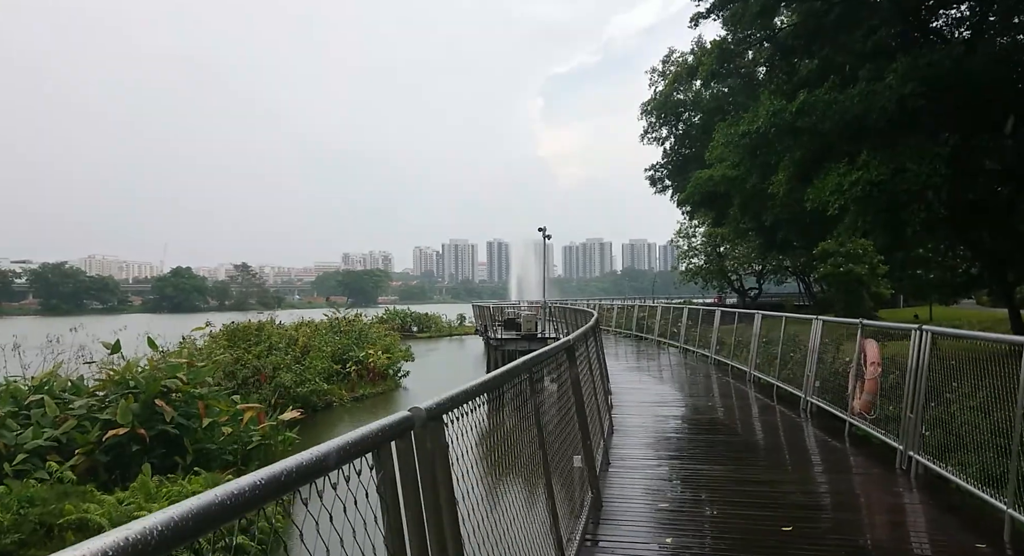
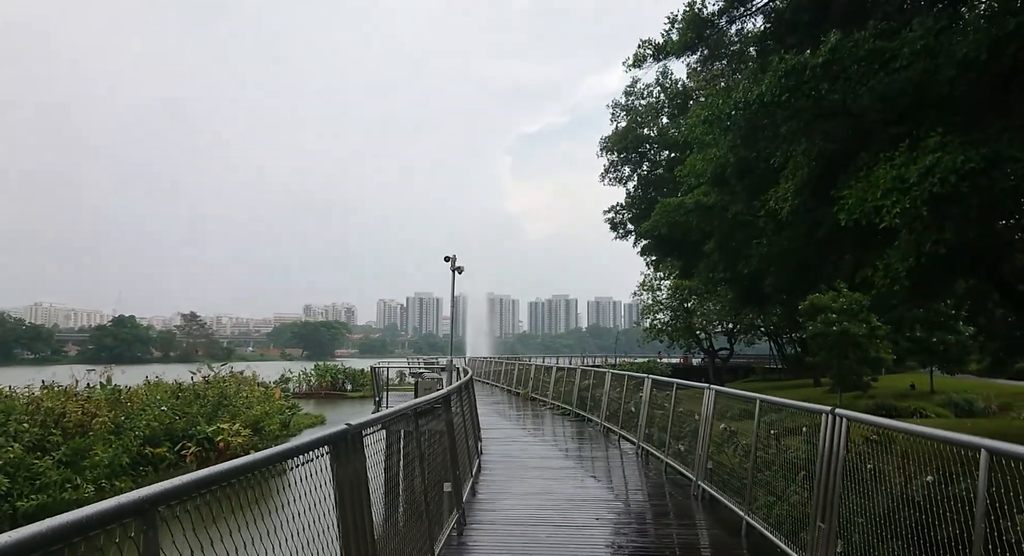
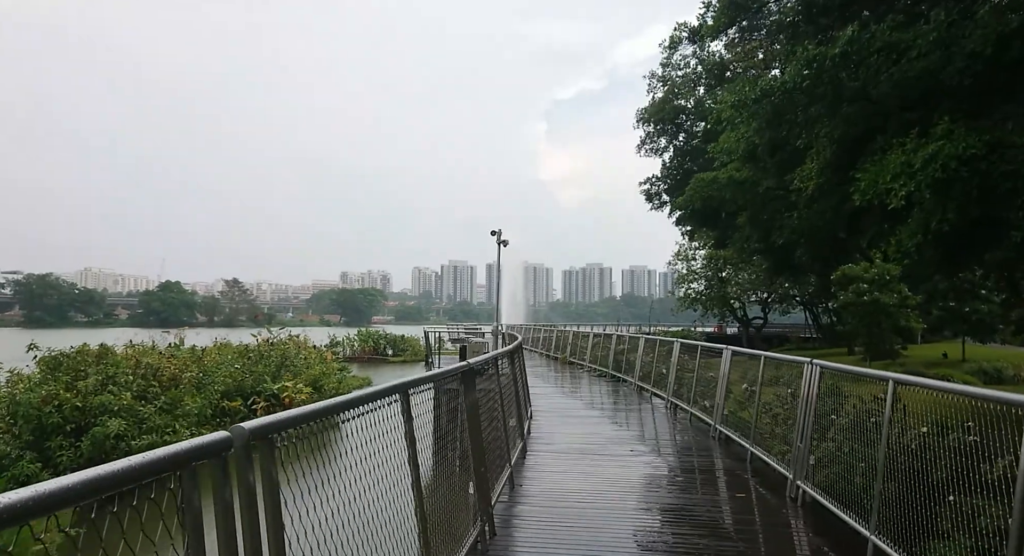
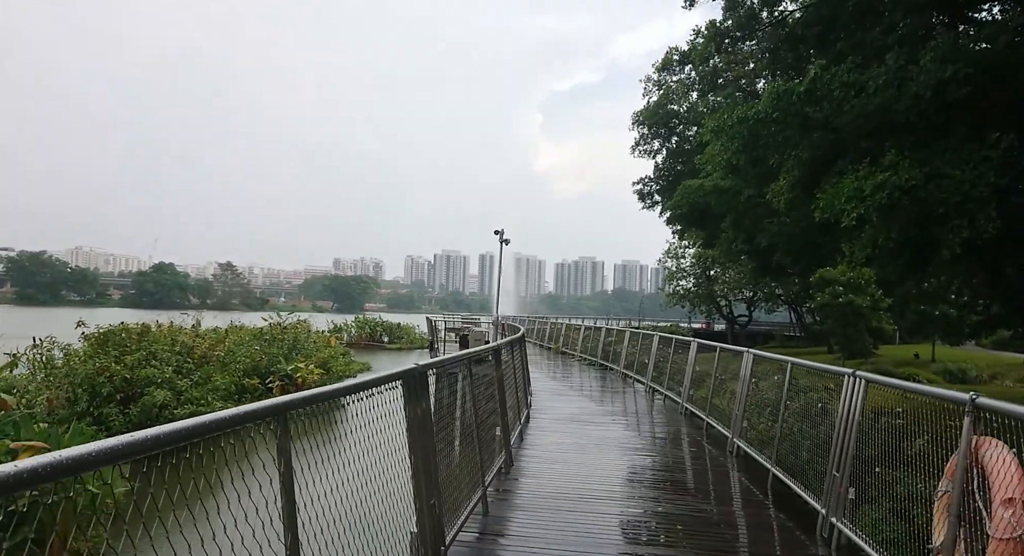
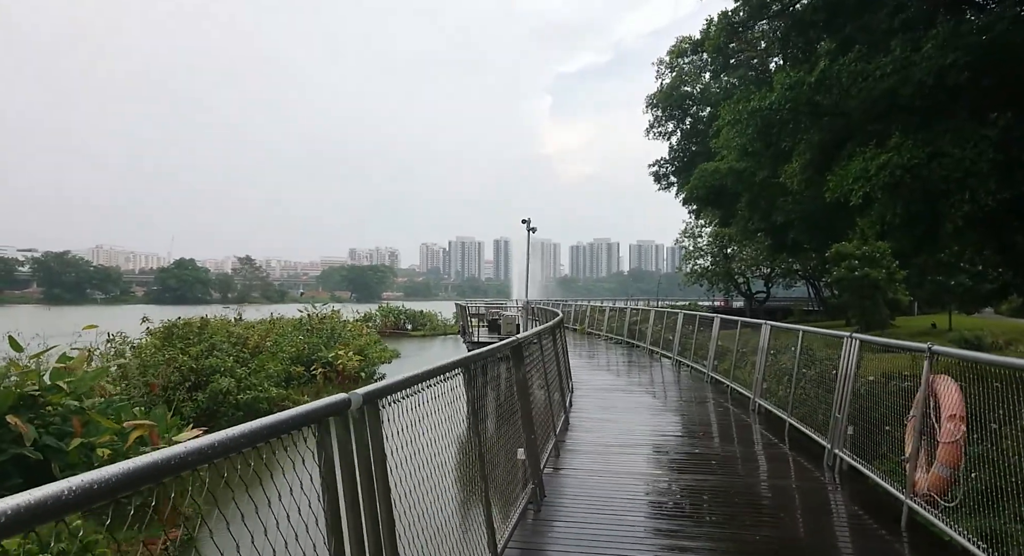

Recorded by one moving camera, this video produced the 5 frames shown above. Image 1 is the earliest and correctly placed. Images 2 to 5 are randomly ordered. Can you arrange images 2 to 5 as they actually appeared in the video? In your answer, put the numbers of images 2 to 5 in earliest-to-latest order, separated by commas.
5, 4, 3, 2
